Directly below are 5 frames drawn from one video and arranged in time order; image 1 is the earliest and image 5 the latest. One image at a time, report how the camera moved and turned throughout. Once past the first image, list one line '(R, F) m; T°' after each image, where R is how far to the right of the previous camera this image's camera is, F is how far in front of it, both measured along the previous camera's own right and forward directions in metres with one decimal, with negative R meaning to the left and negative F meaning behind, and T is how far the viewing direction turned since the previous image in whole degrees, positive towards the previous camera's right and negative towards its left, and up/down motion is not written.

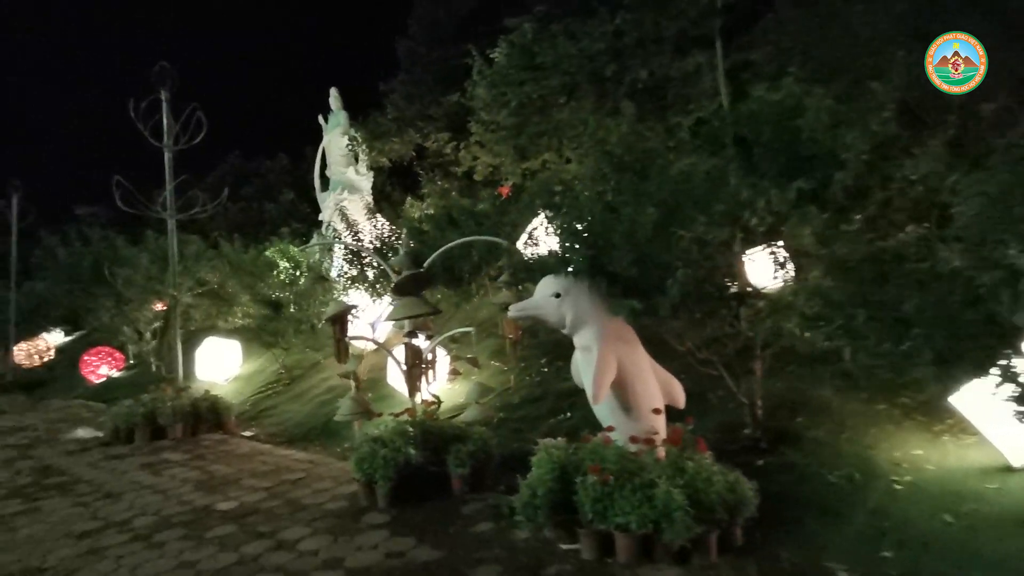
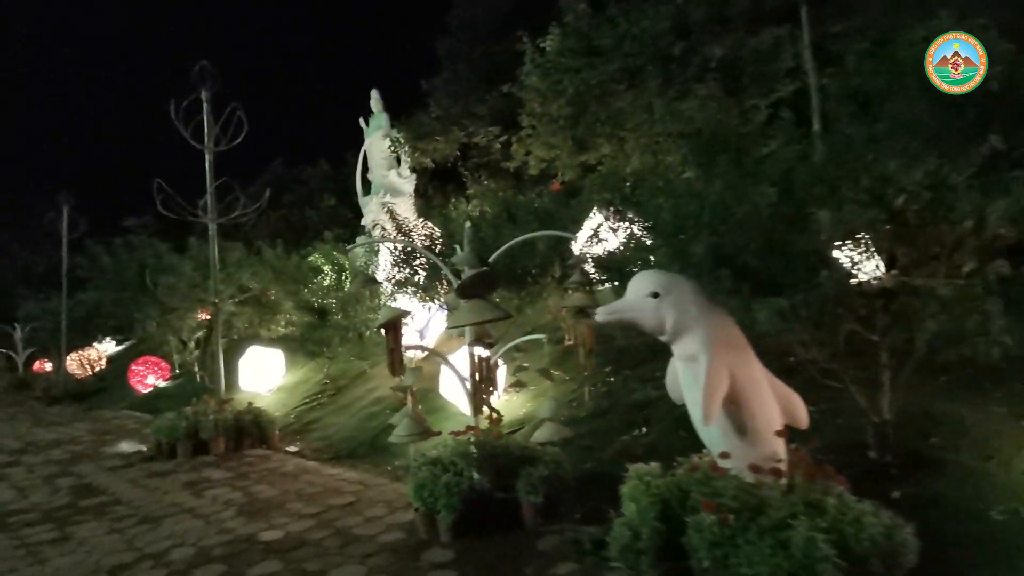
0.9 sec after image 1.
(-0.4, +0.9) m; -3°
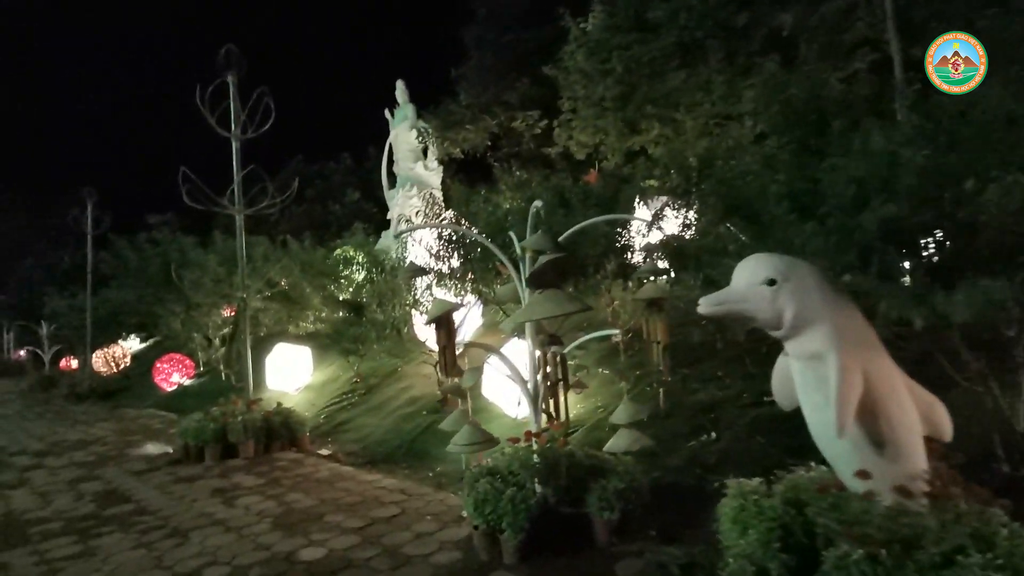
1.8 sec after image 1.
(-0.5, +0.7) m; -2°
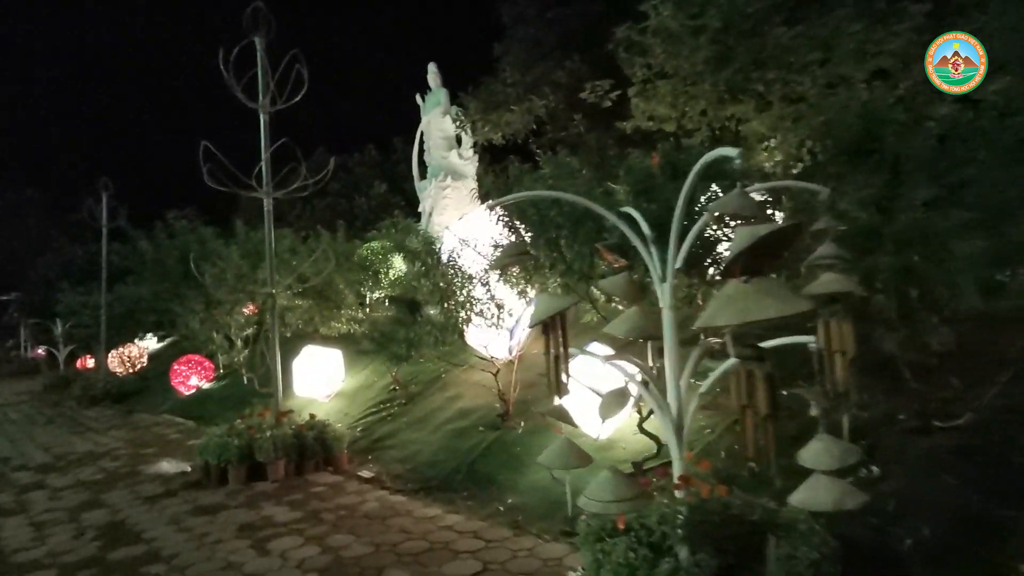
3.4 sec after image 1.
(-0.9, +1.6) m; -1°
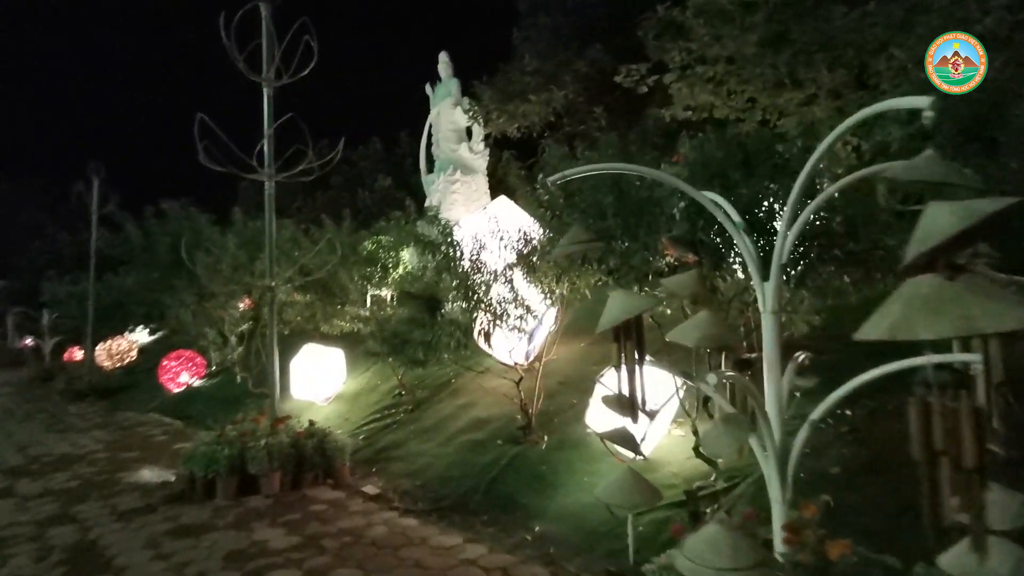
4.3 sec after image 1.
(-0.4, +0.9) m; 0°
